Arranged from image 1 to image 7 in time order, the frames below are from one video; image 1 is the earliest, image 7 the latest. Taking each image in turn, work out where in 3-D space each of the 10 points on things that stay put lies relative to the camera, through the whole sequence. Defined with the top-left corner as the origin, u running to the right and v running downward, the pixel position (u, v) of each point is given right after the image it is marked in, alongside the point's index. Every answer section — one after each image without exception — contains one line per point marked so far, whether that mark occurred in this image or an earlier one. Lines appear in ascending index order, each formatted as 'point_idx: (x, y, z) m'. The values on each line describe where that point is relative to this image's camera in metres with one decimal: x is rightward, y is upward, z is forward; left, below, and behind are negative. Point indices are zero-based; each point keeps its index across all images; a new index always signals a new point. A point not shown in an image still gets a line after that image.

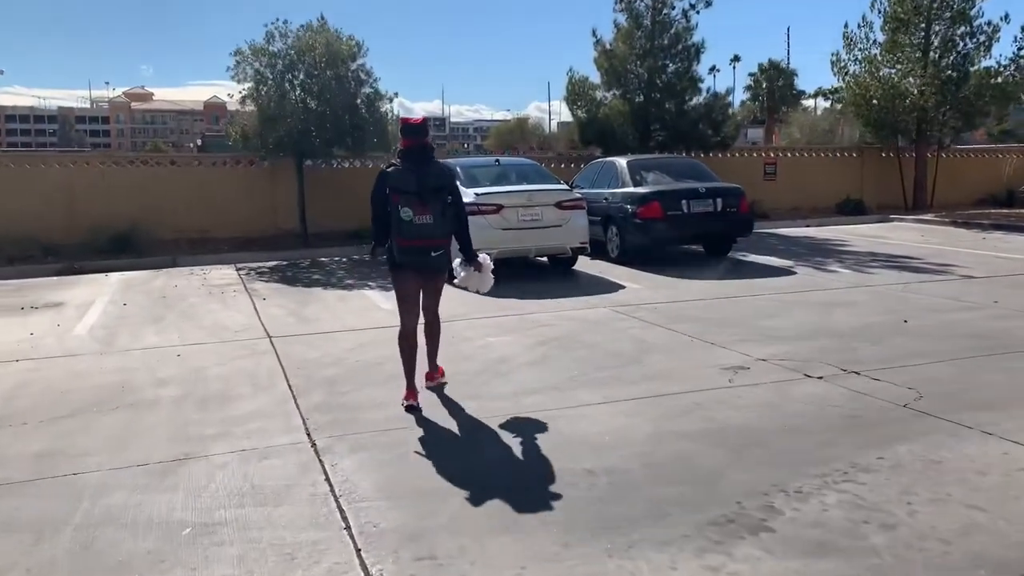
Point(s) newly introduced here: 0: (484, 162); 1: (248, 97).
0: (-0.4, +2.1, +14.2) m
1: (-5.3, +3.8, +17.2) m
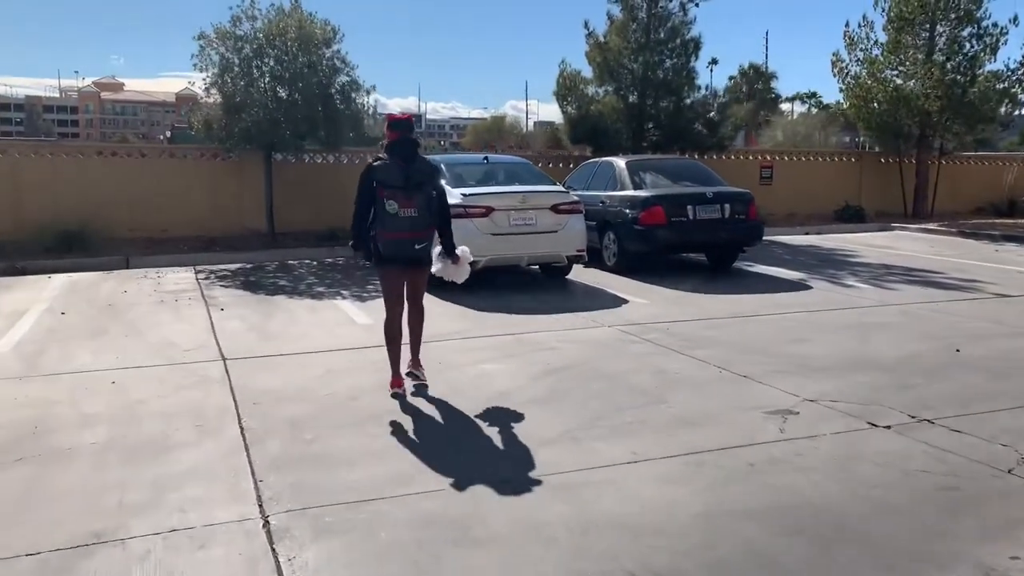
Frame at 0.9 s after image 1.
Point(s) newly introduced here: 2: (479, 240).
0: (-0.6, +2.0, +13.0) m
1: (-5.6, +3.8, +15.8) m
2: (-0.4, +0.6, +11.2) m
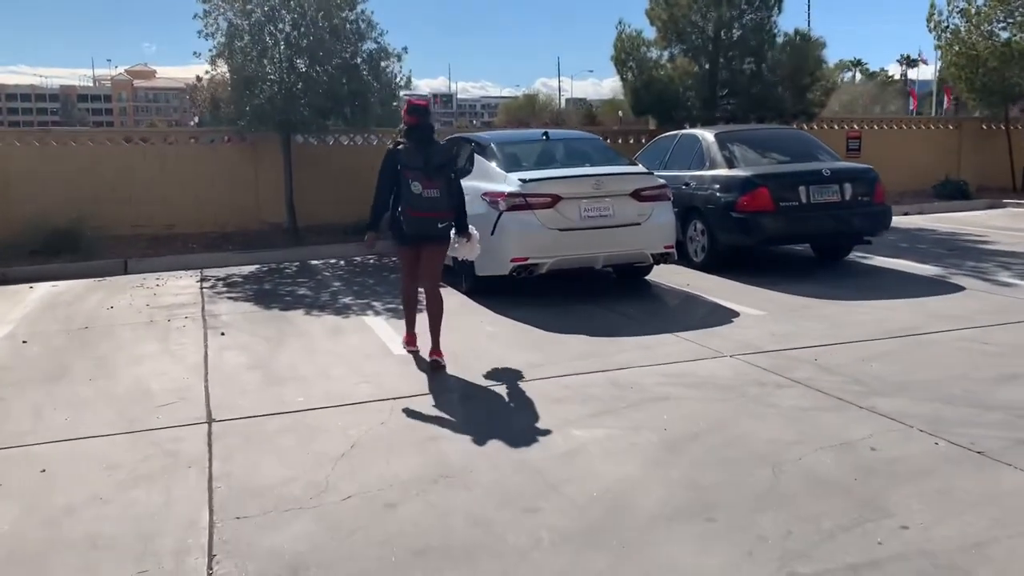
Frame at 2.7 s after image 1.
0: (+0.2, +1.9, +10.6) m
1: (-4.7, +3.7, +13.6) m
2: (+0.3, +0.5, +8.9) m
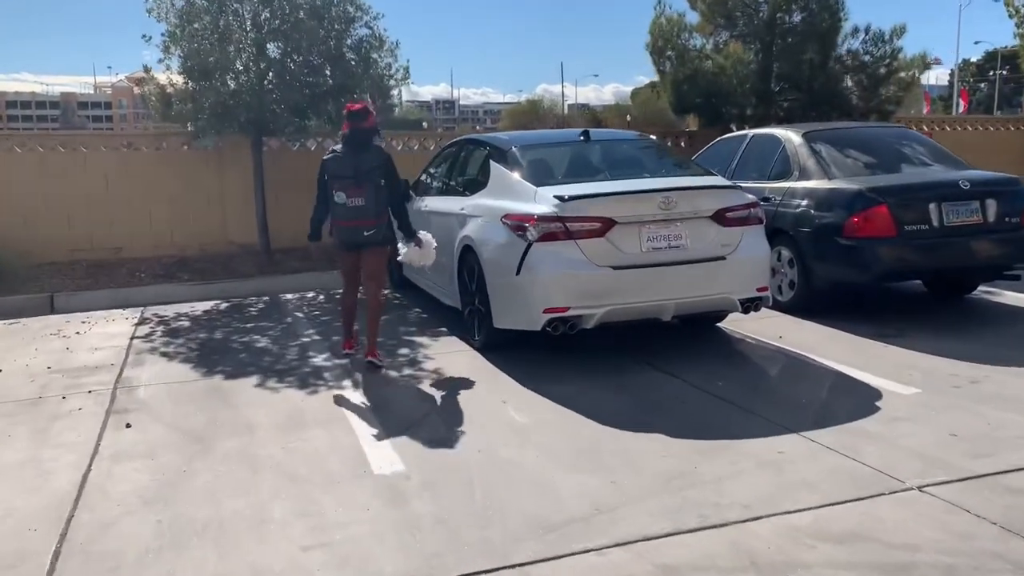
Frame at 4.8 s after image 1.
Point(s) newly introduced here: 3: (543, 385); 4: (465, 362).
0: (+0.5, +1.4, +8.0) m
1: (-4.4, +3.2, +11.0) m
2: (+0.6, +0.1, +6.3) m
3: (+0.2, -0.7, +6.2) m
4: (-0.4, -0.6, +6.9) m
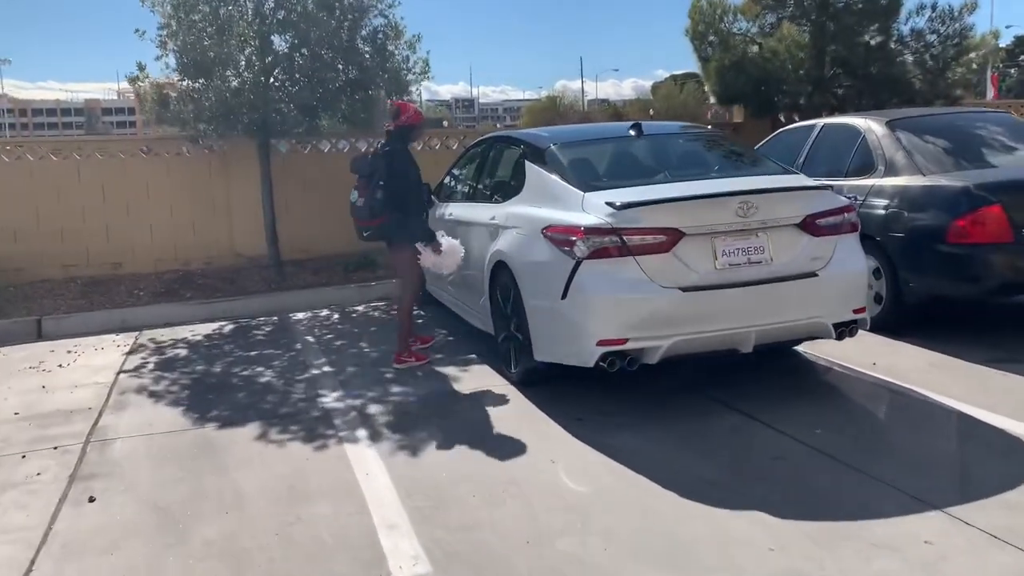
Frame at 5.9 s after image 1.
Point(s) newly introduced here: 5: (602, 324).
0: (+0.8, +1.3, +6.9) m
1: (-4.1, +3.0, +10.0) m
2: (+0.9, -0.1, +5.1) m
3: (+0.5, -0.9, +5.1) m
4: (-0.1, -0.8, +5.8) m
5: (+0.6, -0.2, +5.2) m
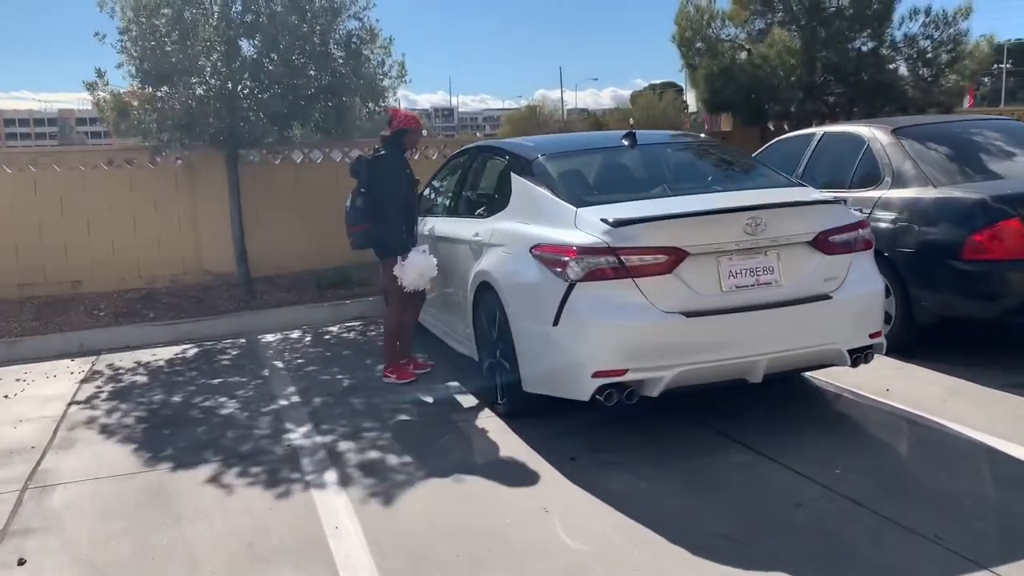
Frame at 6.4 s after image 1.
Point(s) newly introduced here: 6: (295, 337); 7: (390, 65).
0: (+0.6, +1.1, +6.4) m
1: (-4.3, +2.7, +9.4) m
2: (+0.8, -0.2, +4.7) m
3: (+0.4, -1.0, +4.6) m
4: (-0.2, -0.9, +5.3) m
5: (+0.5, -0.4, +4.7) m
6: (-2.2, -0.5, +8.6) m
7: (-1.5, +2.7, +10.3) m
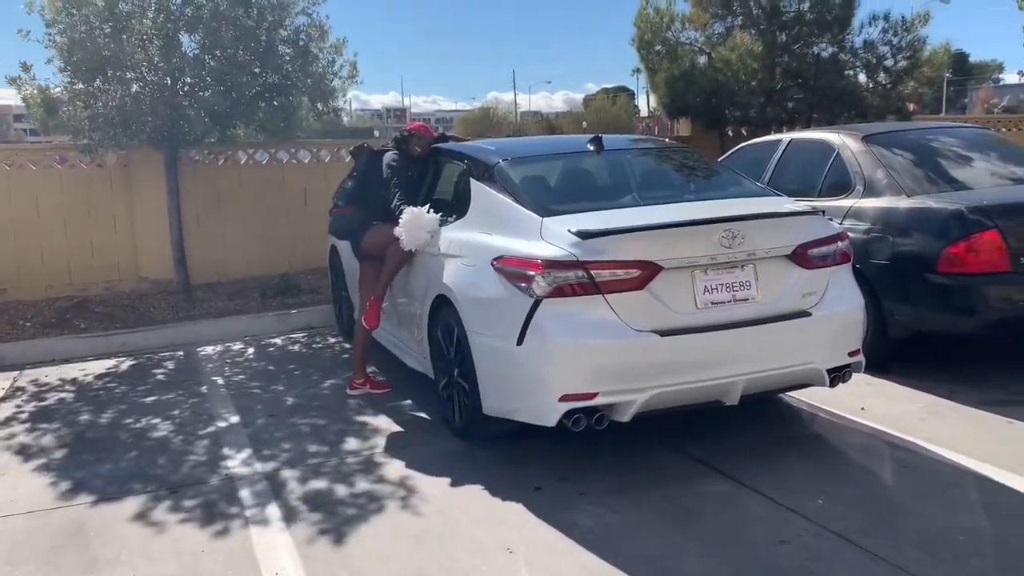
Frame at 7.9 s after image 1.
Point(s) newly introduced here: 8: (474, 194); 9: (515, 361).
0: (+0.4, +1.0, +6.1) m
1: (-4.7, +2.7, +8.8) m
2: (+0.6, -0.3, +4.3) m
3: (+0.3, -1.1, +4.2) m
4: (-0.4, -1.0, +4.9) m
5: (+0.3, -0.4, +4.3) m
6: (-2.6, -0.6, +8.1) m
7: (-2.0, +2.6, +9.8) m
8: (-0.3, +0.6, +5.6) m
9: (0.0, -0.4, +4.6) m
